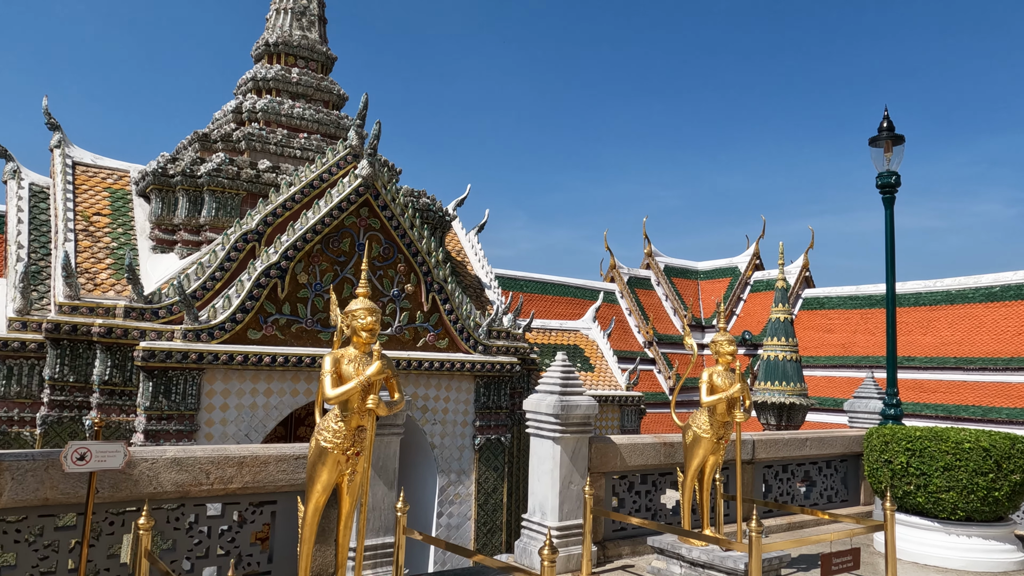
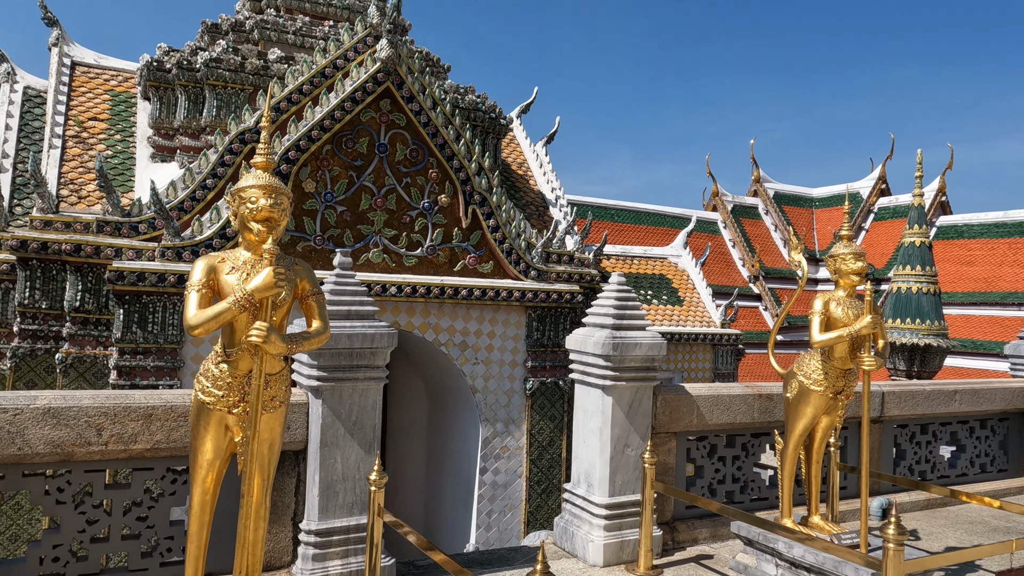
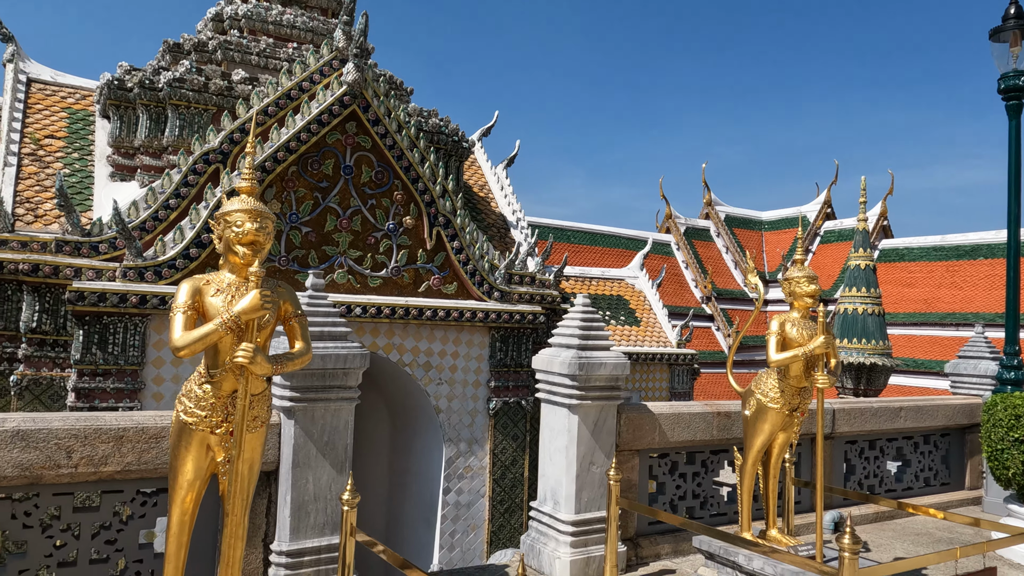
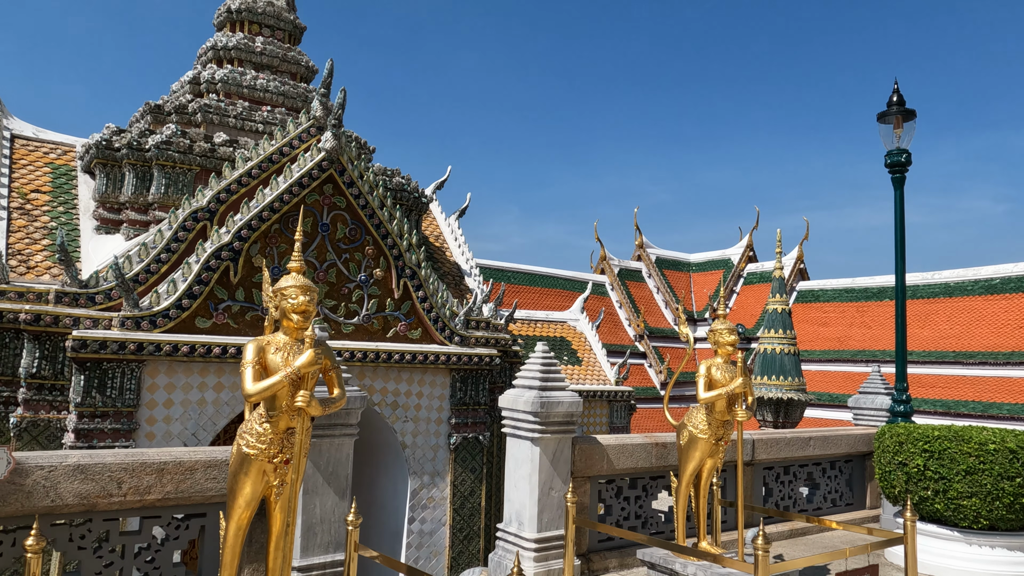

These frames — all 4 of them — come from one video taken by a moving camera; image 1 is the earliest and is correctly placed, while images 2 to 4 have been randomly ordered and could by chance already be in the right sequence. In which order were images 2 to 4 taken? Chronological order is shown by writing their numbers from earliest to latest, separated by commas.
4, 3, 2
